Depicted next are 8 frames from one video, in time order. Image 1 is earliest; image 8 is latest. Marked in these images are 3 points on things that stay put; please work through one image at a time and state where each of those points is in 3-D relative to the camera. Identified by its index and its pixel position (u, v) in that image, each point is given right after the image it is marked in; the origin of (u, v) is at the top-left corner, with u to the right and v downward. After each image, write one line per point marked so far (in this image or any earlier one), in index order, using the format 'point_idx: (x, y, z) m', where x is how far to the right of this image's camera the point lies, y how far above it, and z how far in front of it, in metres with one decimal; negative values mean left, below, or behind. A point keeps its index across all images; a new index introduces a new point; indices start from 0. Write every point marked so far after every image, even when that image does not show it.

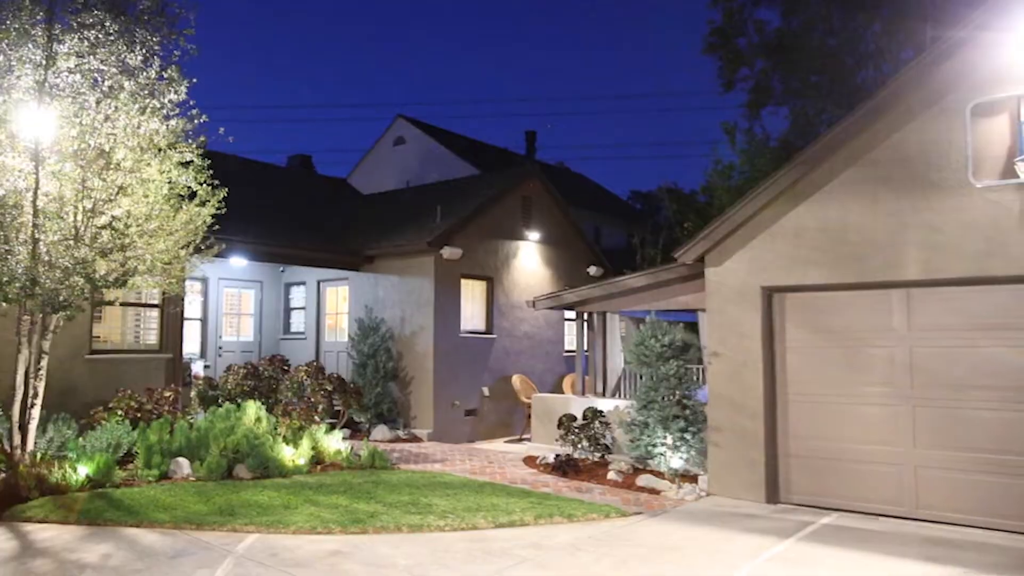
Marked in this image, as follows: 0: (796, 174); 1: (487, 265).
0: (+2.8, +1.2, +8.2) m
1: (-0.4, +0.4, +13.7) m
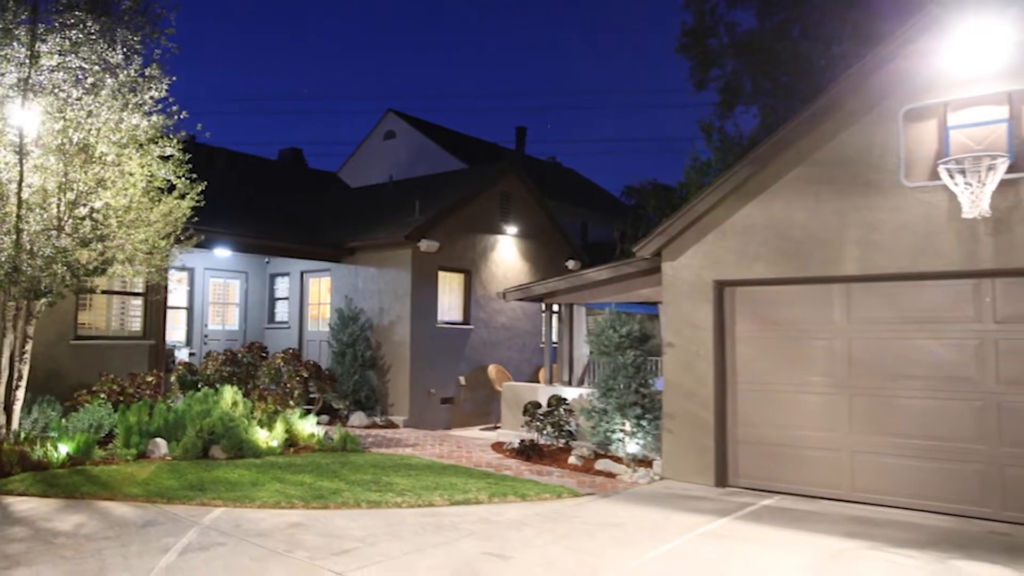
0: (+2.4, +1.2, +8.7) m
1: (-0.8, +0.5, +14.2) m
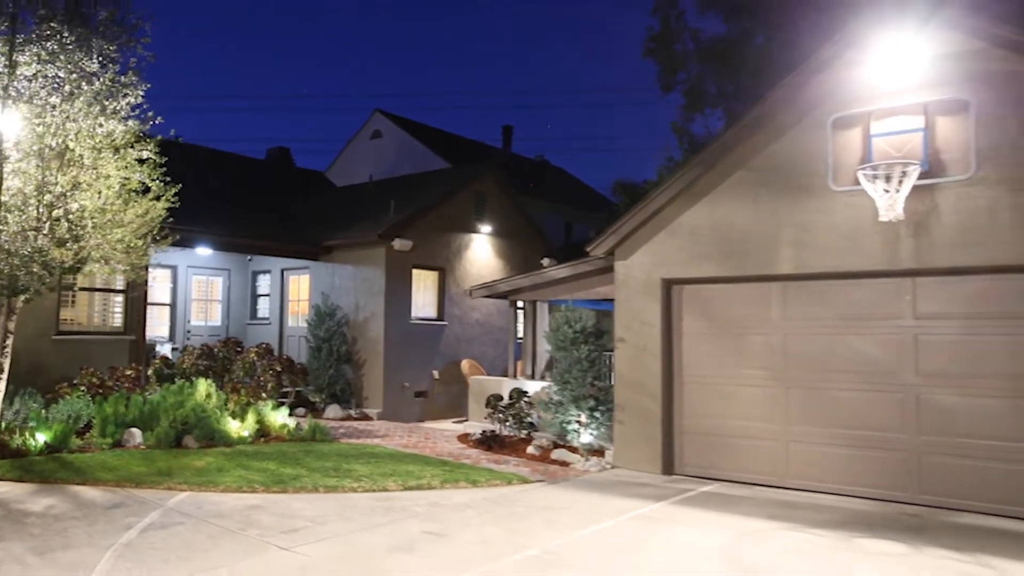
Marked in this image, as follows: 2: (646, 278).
0: (+2.0, +1.2, +9.1) m
1: (-1.3, +0.5, +14.6) m
2: (+1.5, +0.1, +9.6) m
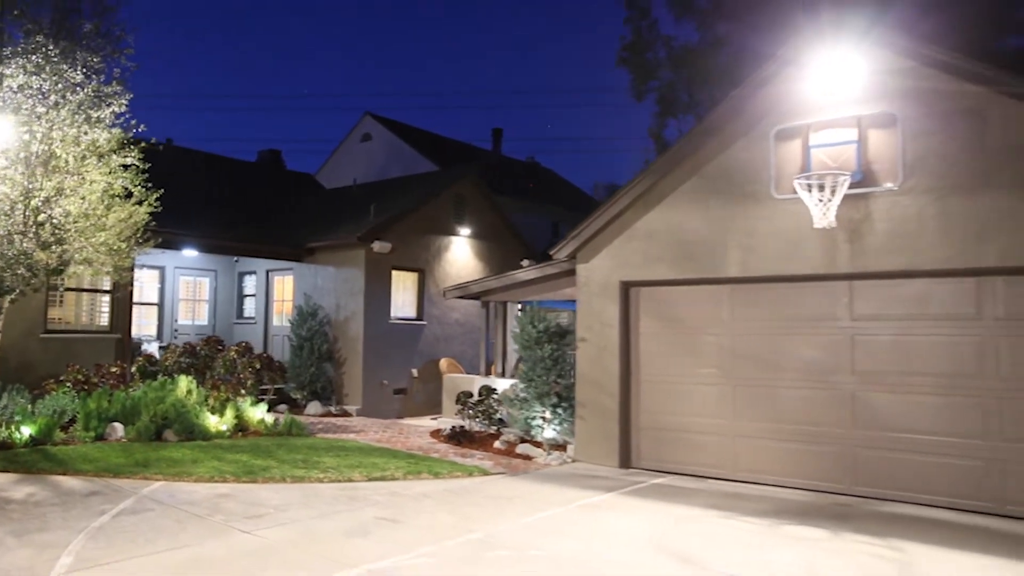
0: (+1.6, +1.2, +9.6) m
1: (-1.7, +0.5, +15.1) m
2: (+1.1, +0.1, +10.0) m
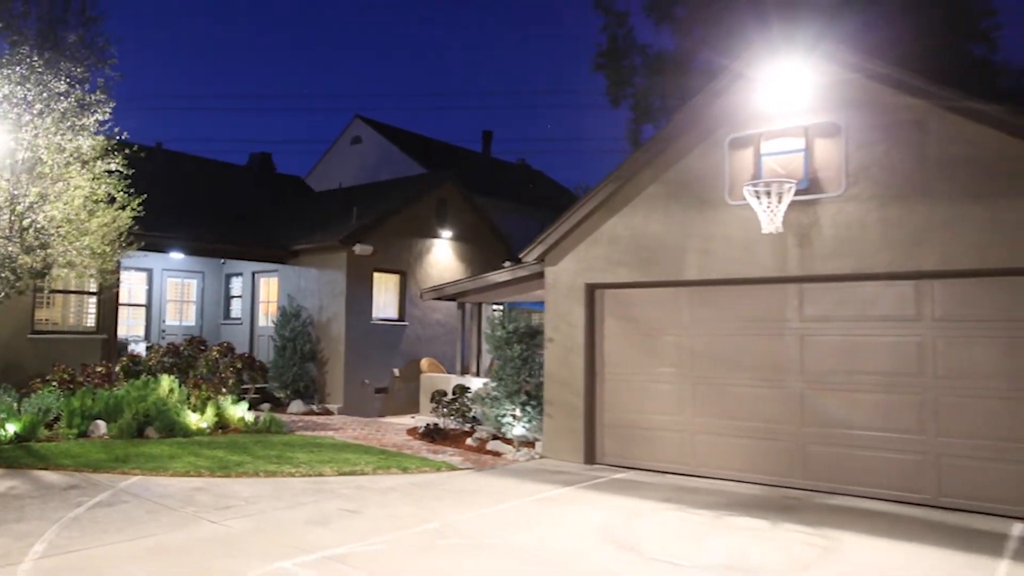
0: (+1.2, +1.2, +9.9) m
1: (-2.1, +0.5, +15.4) m
2: (+0.7, +0.1, +10.4) m
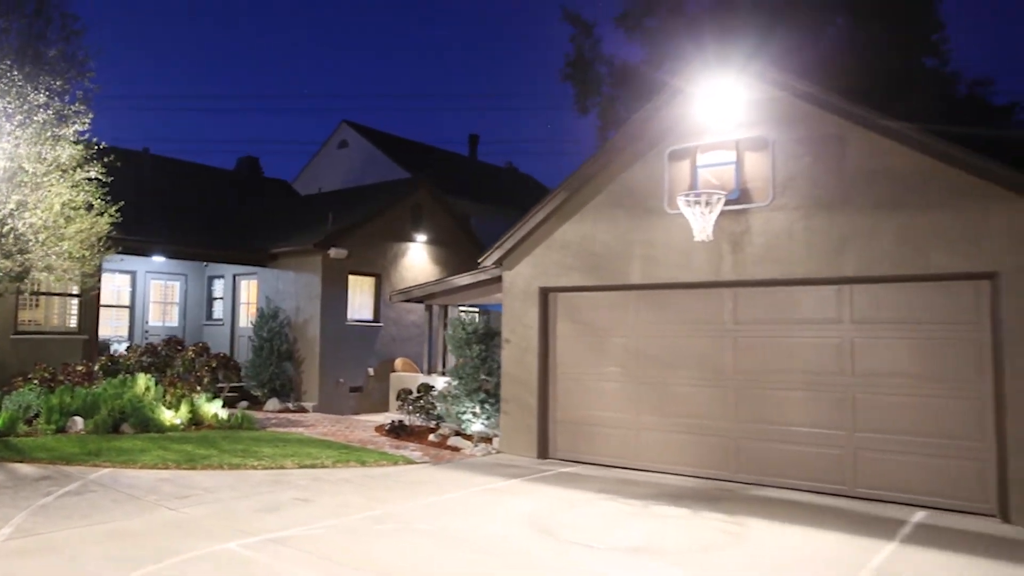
0: (+0.6, +1.1, +10.5) m
1: (-2.6, +0.5, +15.9) m
2: (+0.2, 0.0, +10.9) m
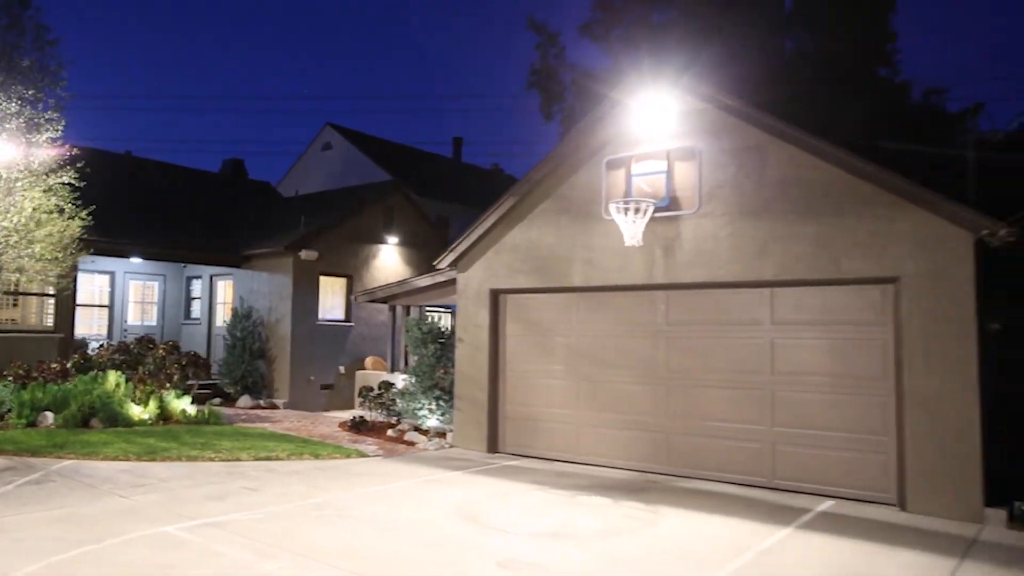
0: (0.0, +1.1, +11.0) m
1: (-3.3, +0.4, +16.4) m
2: (-0.5, 0.0, +11.4) m
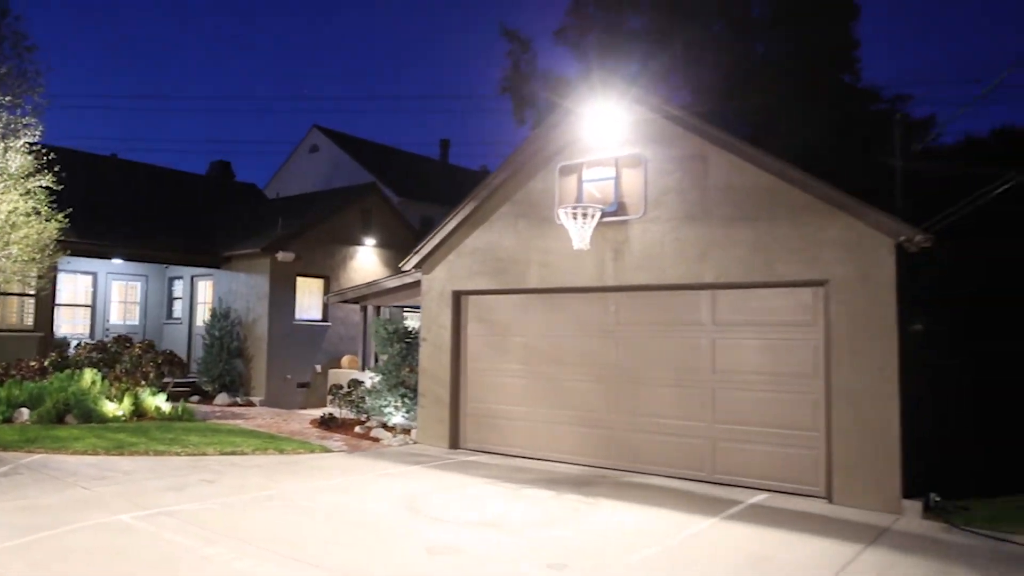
0: (-0.5, +1.1, +11.3) m
1: (-3.8, +0.4, +16.8) m
2: (-1.0, 0.0, +11.8) m
